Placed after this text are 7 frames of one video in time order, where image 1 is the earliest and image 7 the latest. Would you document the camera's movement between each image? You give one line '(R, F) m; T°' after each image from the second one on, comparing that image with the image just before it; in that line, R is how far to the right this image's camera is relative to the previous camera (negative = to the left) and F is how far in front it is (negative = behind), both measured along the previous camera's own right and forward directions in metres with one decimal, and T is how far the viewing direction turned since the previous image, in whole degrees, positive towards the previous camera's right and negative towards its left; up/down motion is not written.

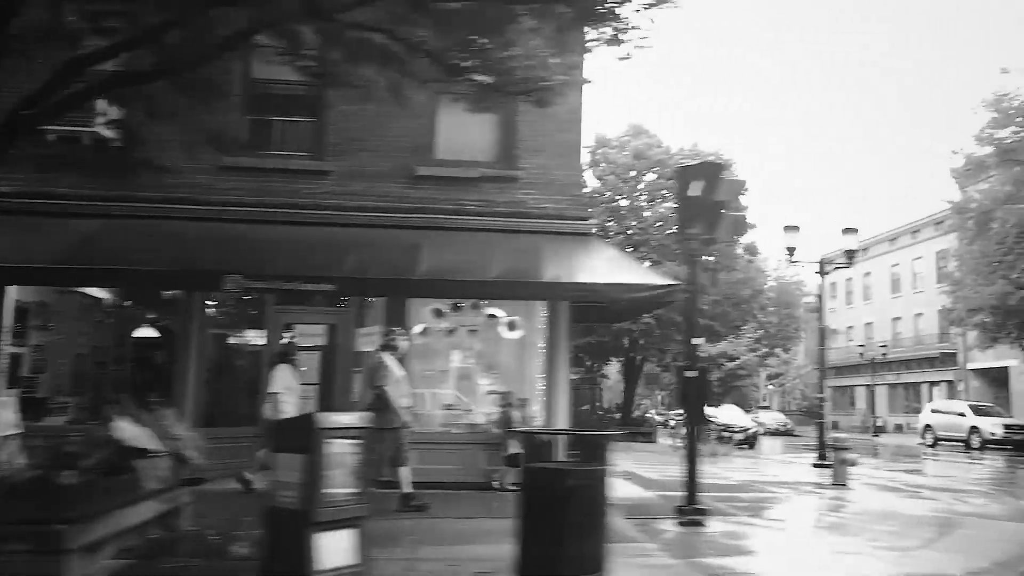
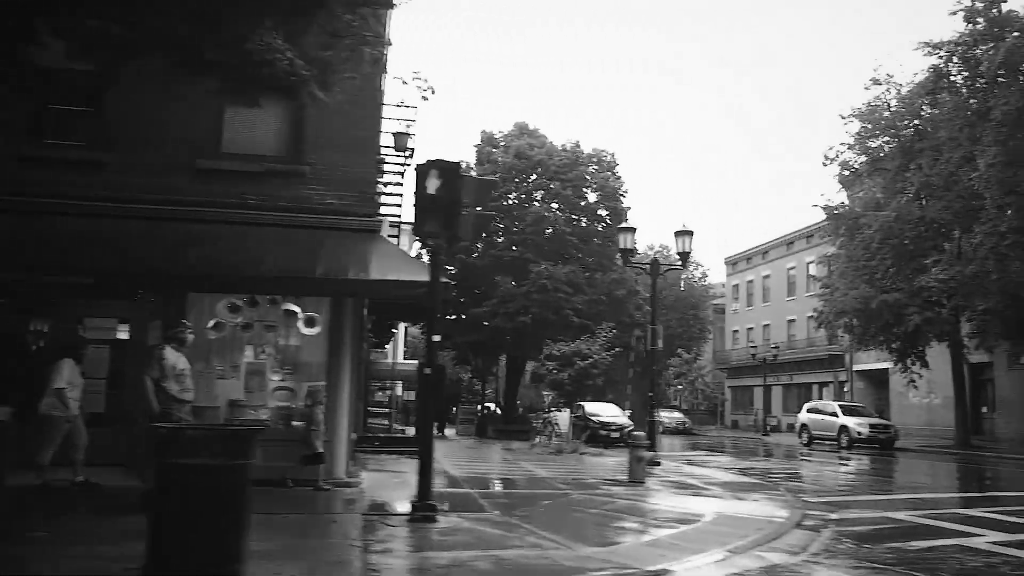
(+1.8, -0.1) m; +4°
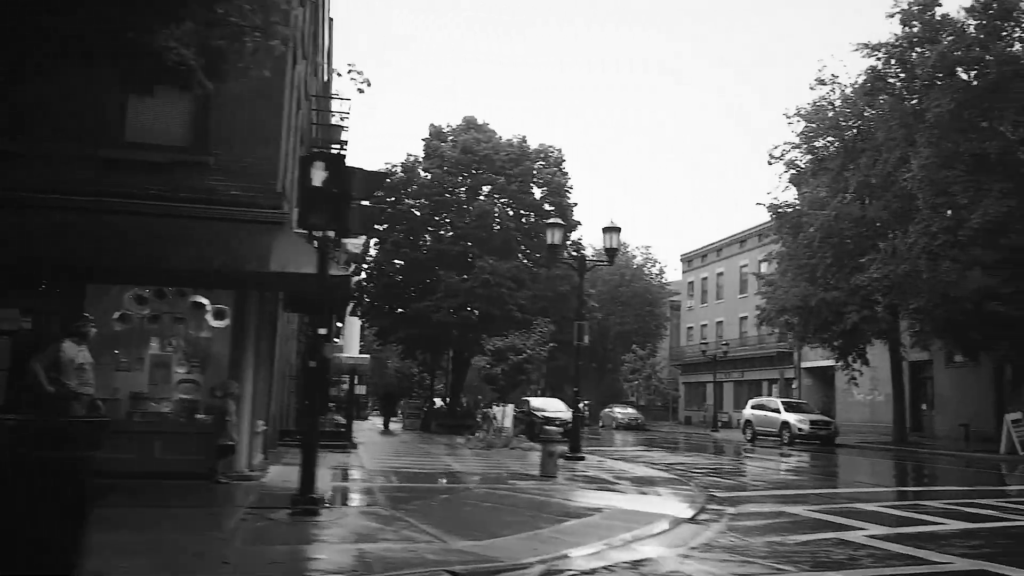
(+0.7, 0.0) m; +2°
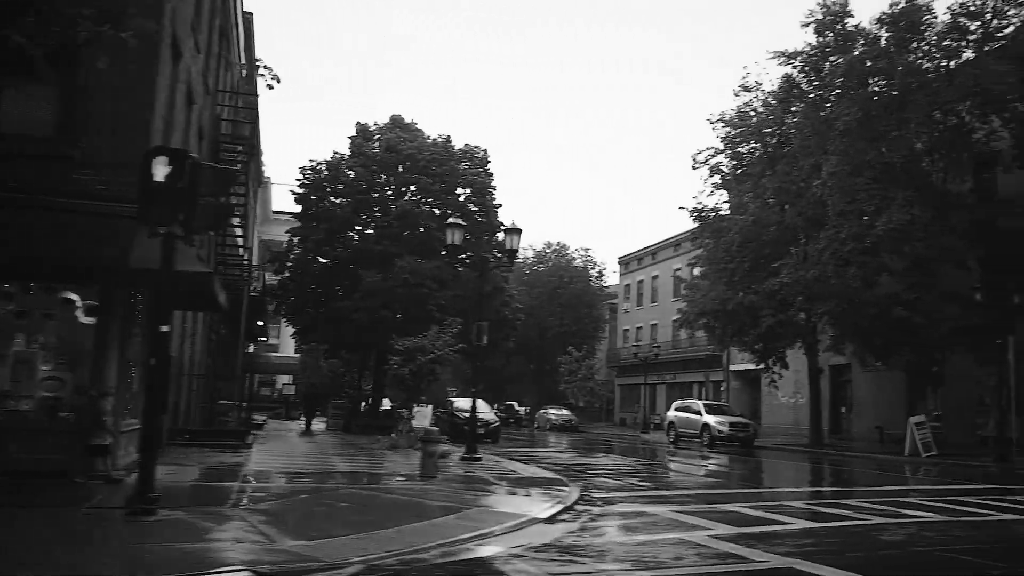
(+1.0, 0.0) m; +3°
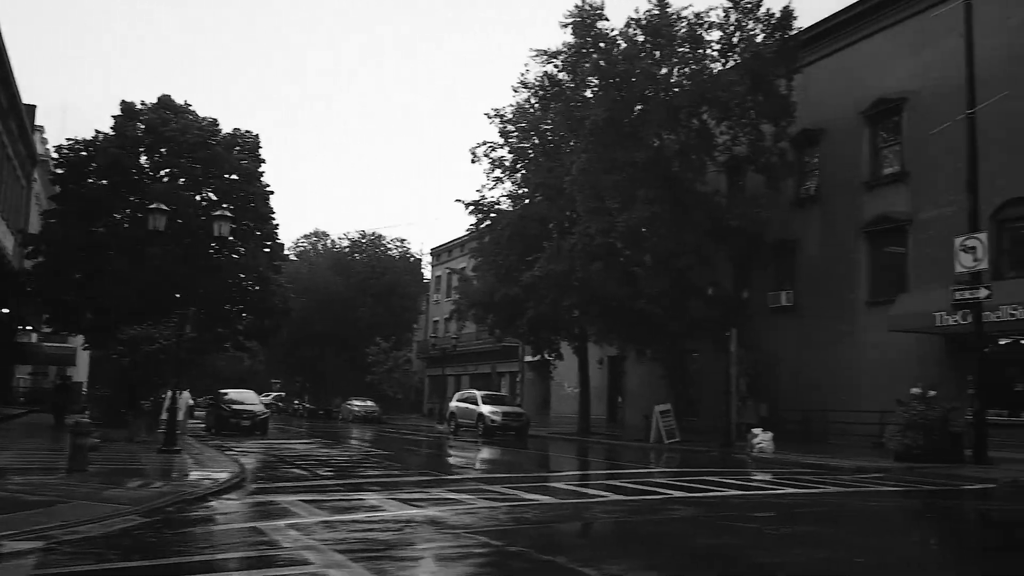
(+2.5, -0.3) m; +9°
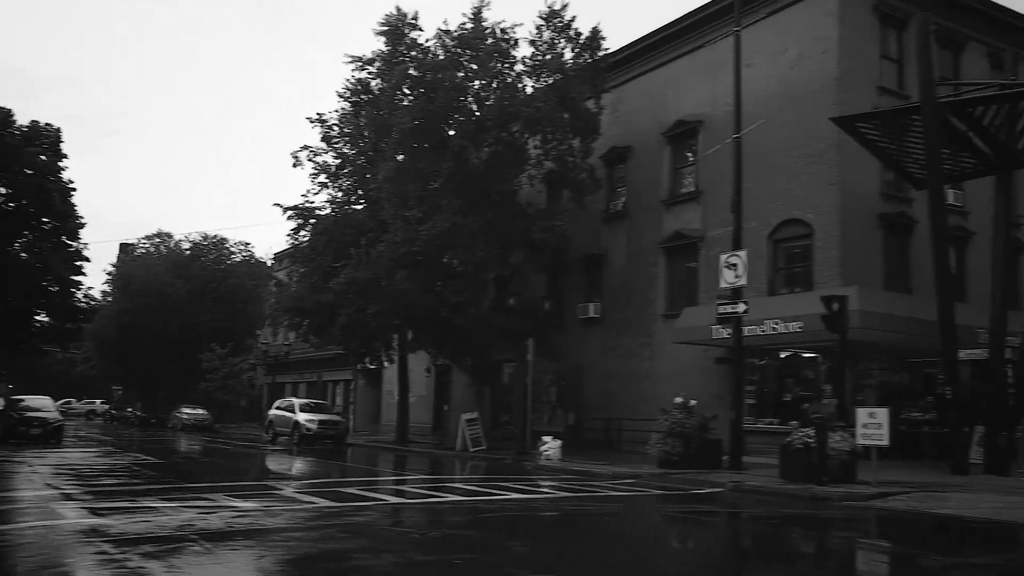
(+1.8, -0.2) m; +8°
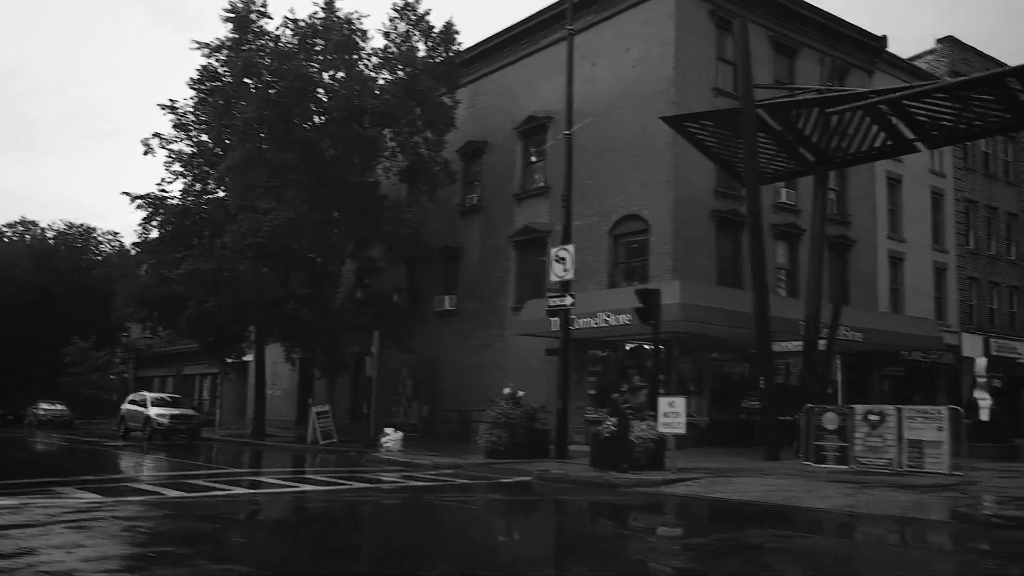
(+1.4, -0.1) m; +6°
